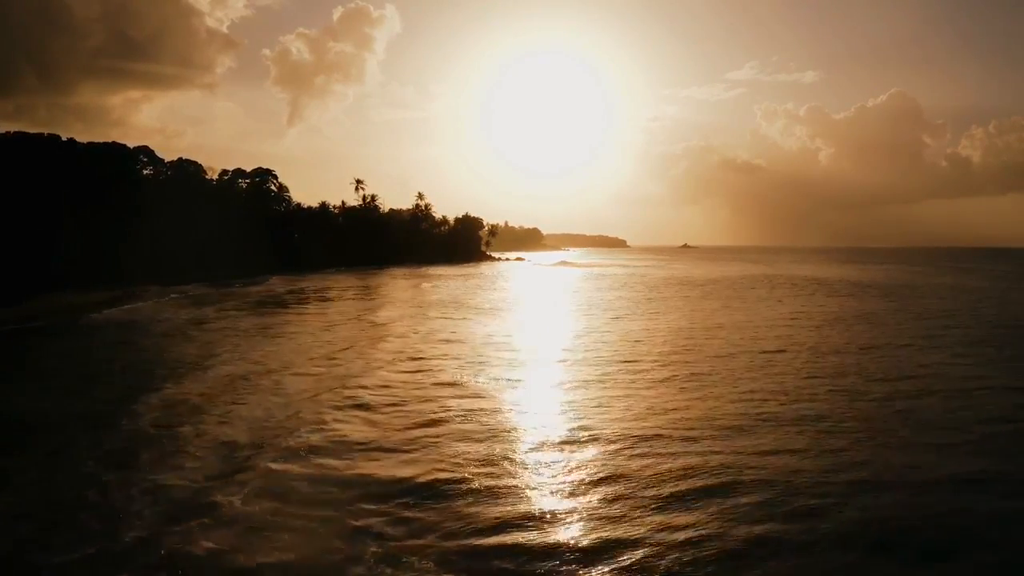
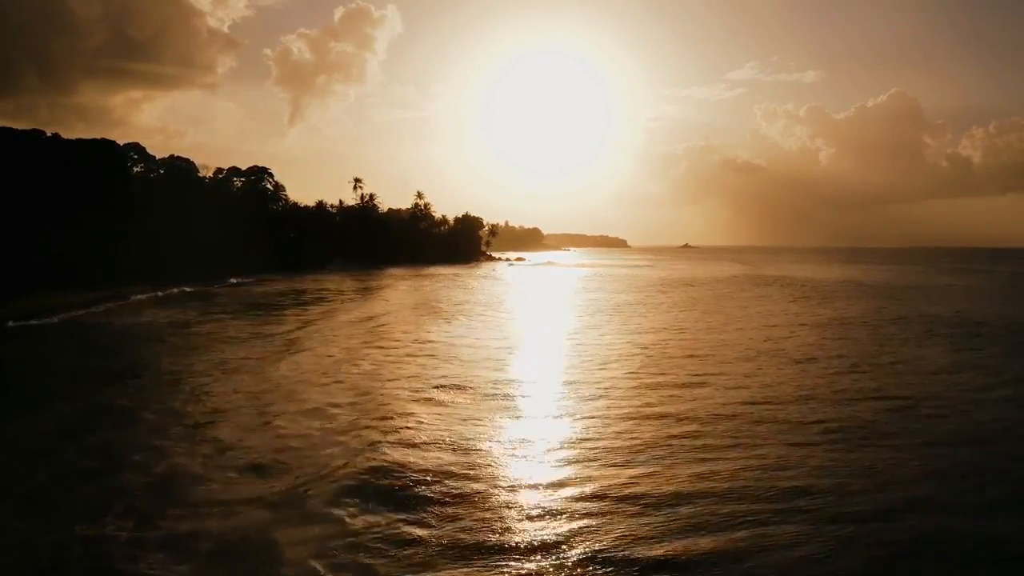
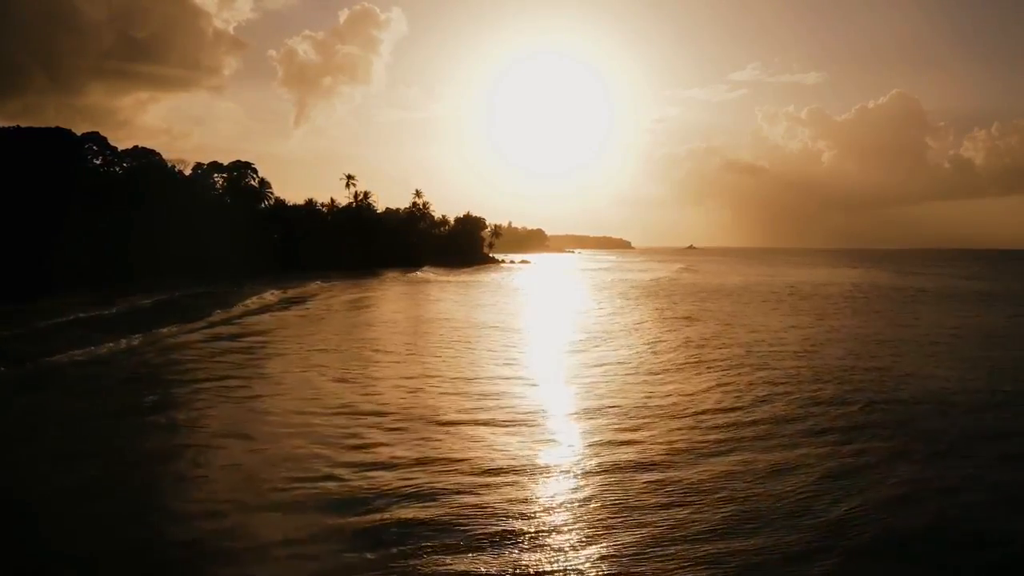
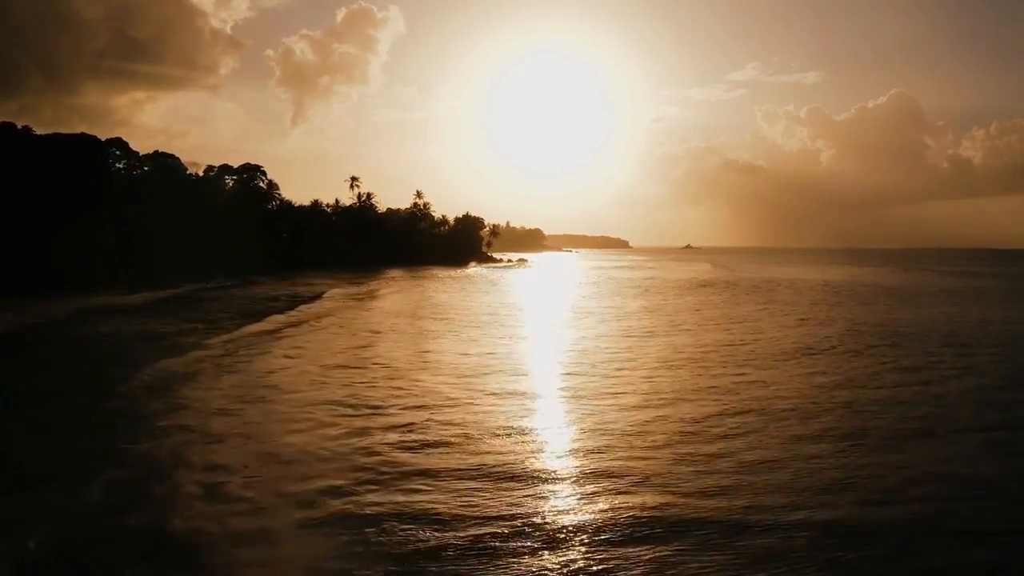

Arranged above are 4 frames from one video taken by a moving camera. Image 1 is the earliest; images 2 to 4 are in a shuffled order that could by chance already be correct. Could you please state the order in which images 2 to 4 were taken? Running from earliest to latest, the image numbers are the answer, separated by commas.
2, 4, 3
